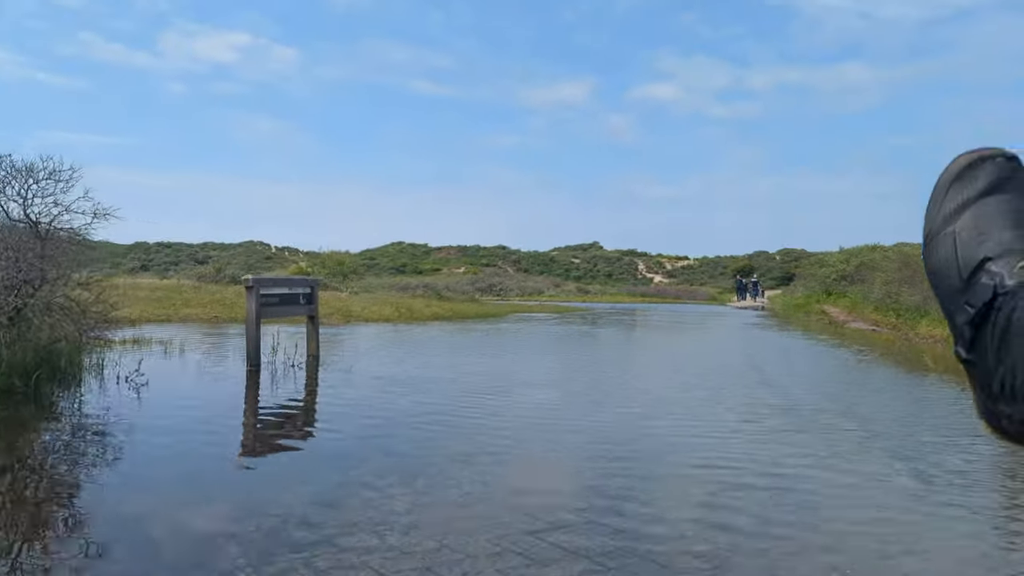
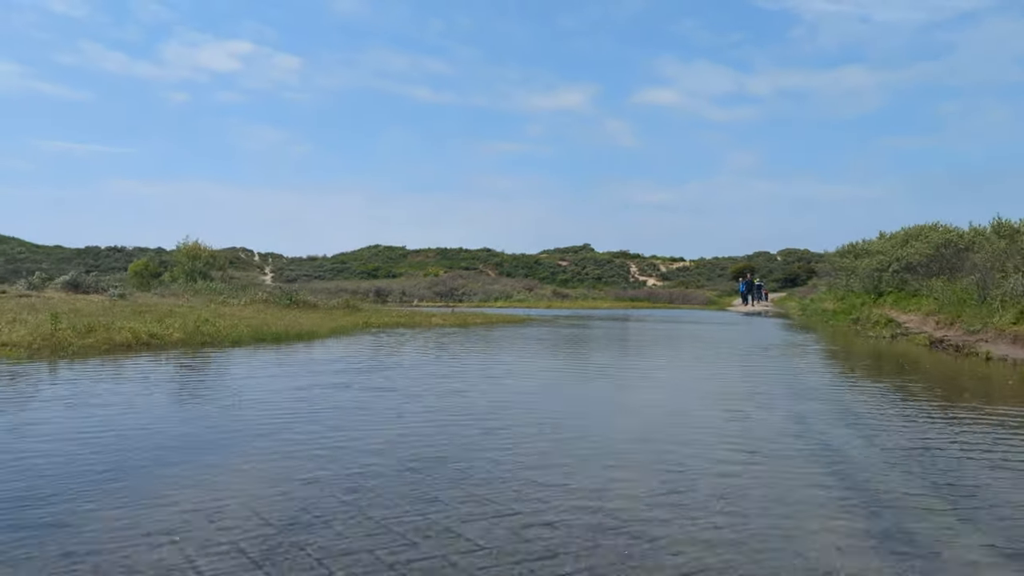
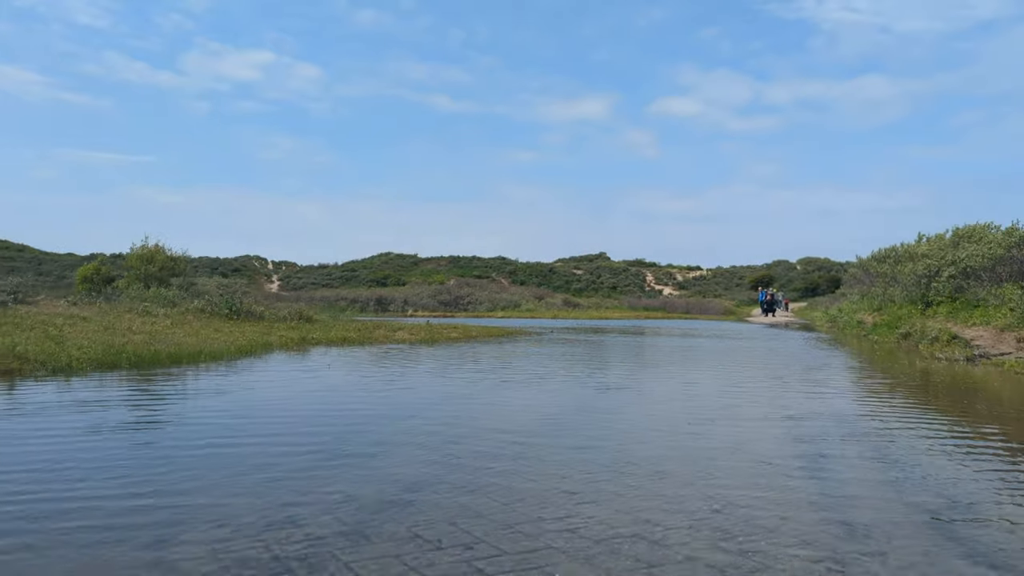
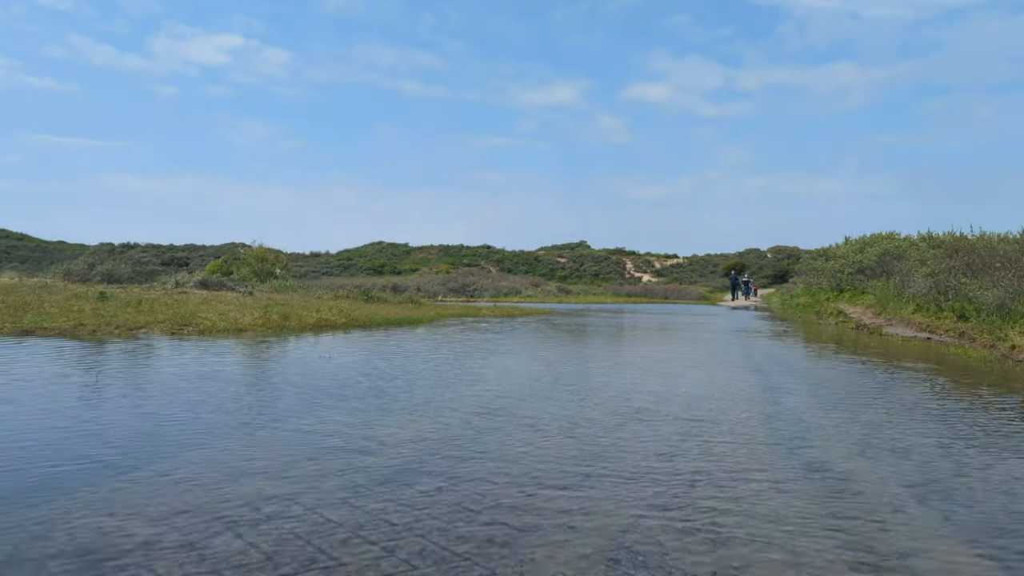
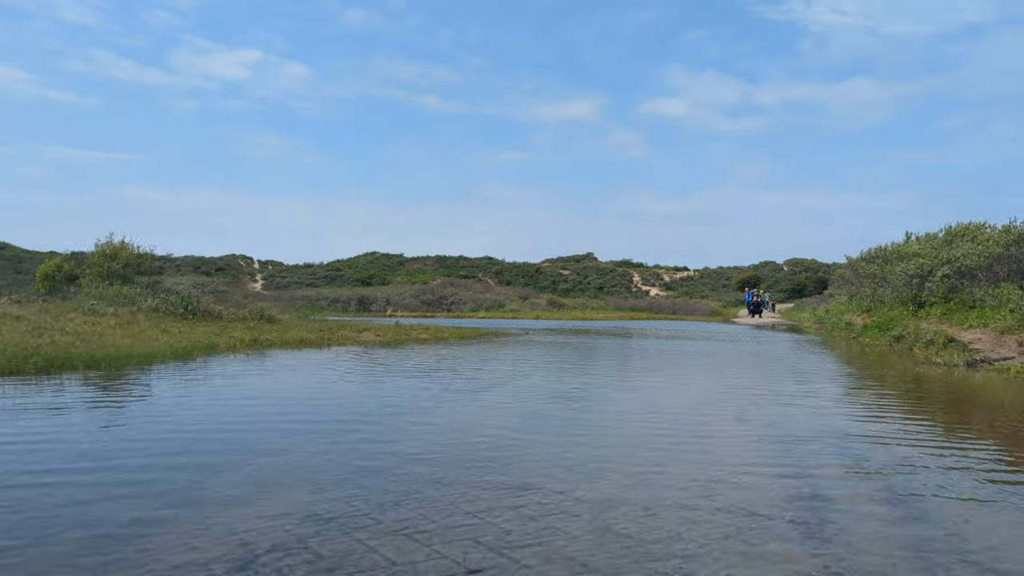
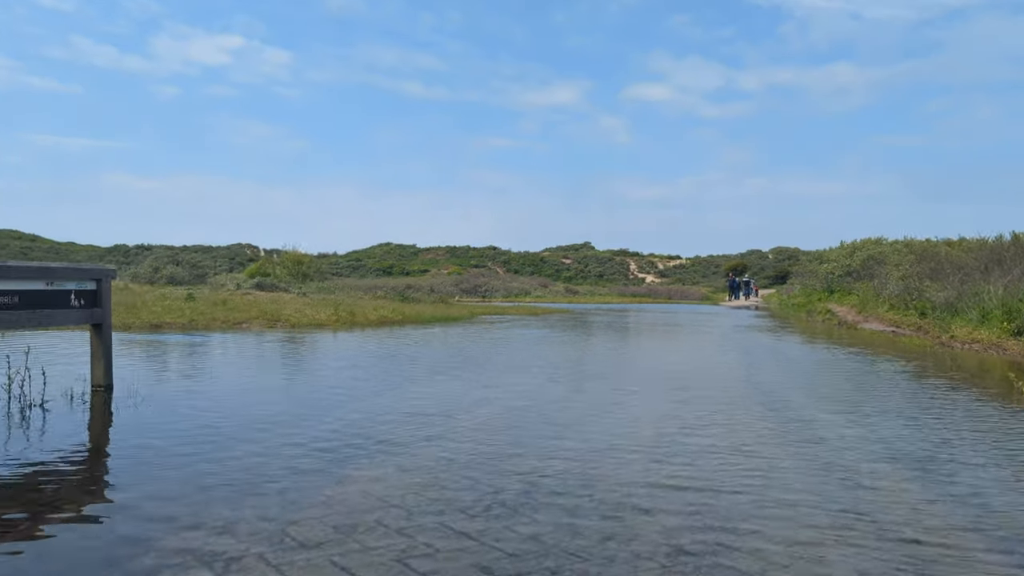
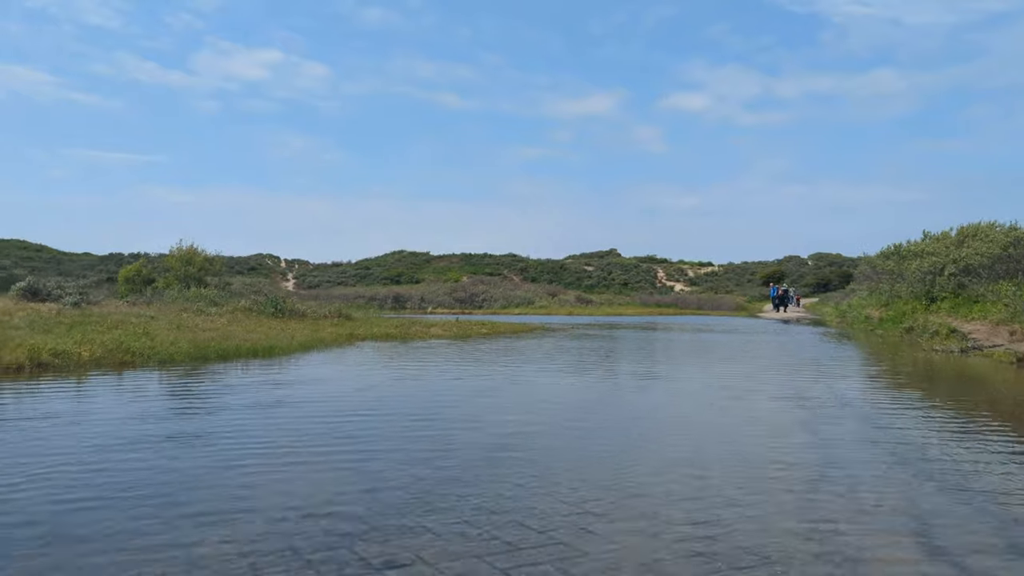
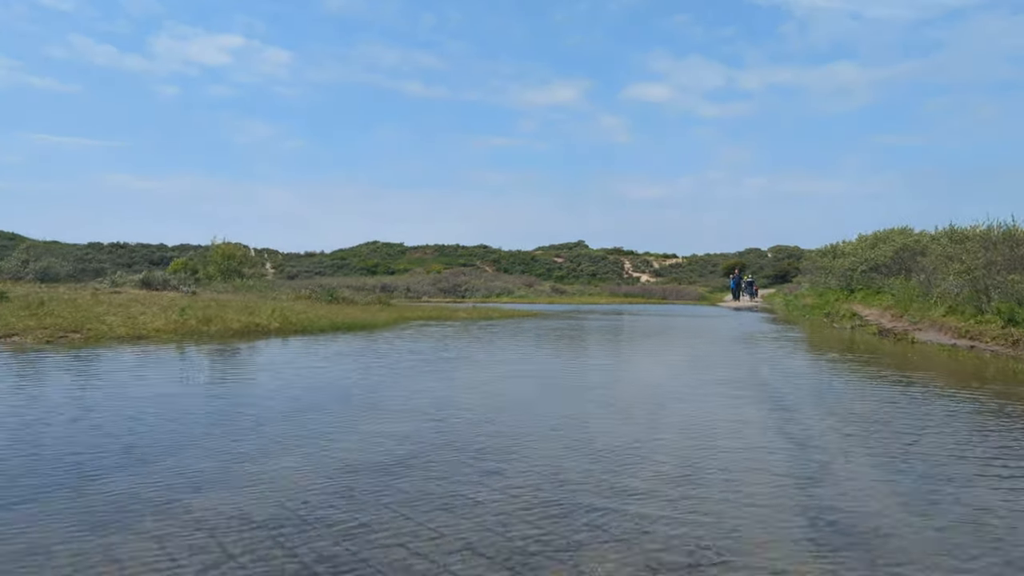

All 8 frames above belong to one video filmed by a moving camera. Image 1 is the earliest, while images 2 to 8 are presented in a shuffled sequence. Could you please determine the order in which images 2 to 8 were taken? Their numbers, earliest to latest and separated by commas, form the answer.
6, 4, 8, 2, 7, 3, 5
